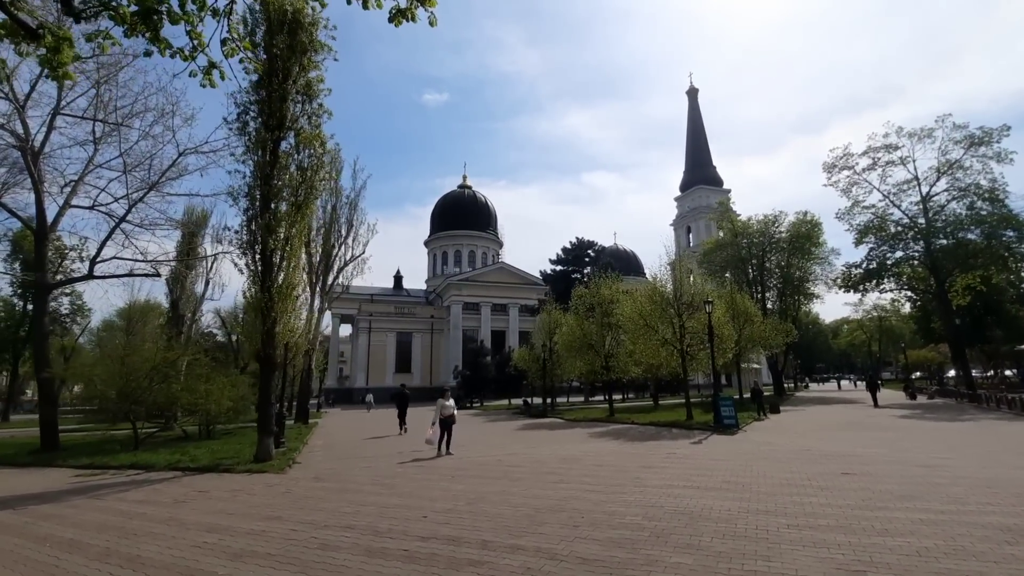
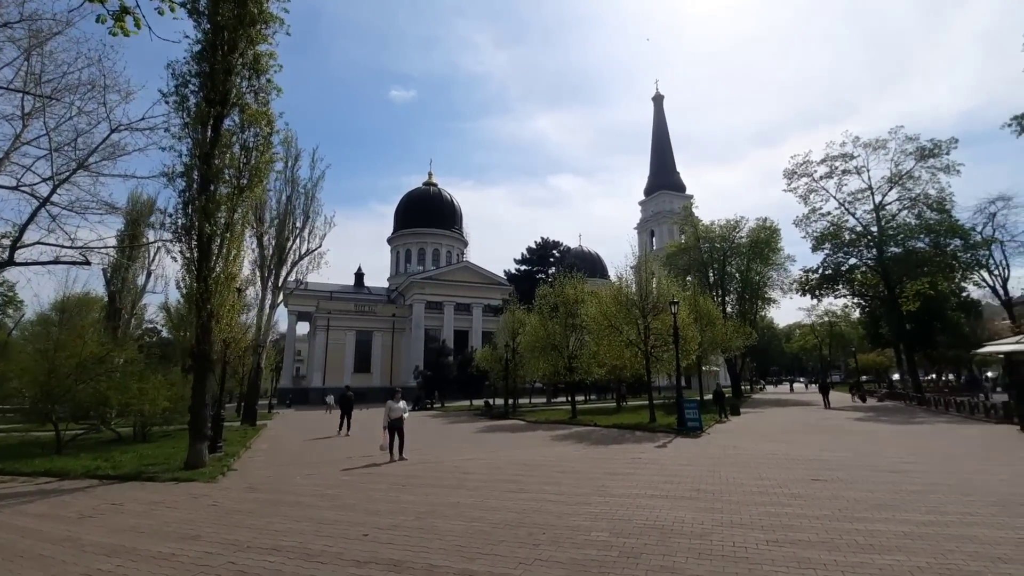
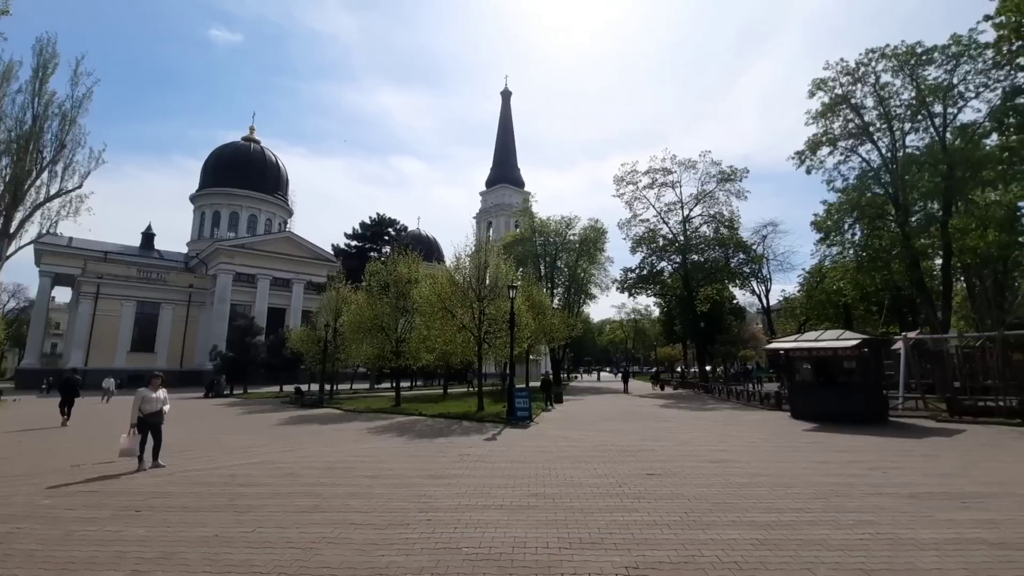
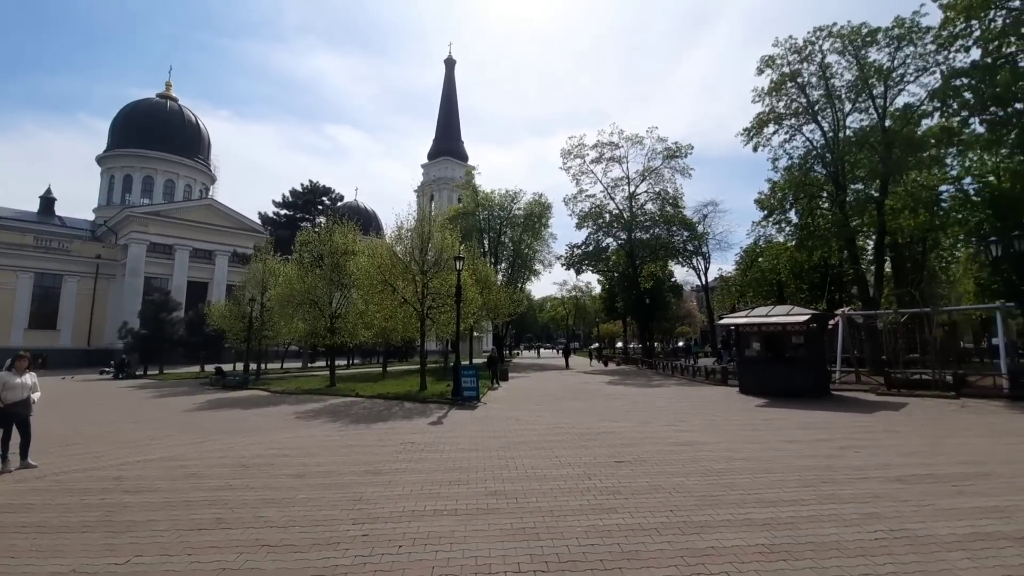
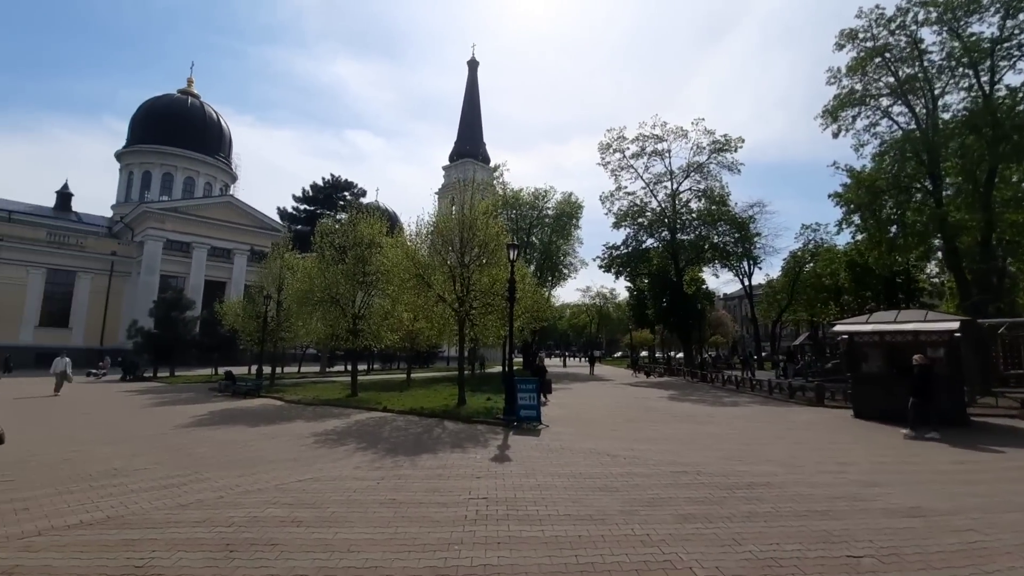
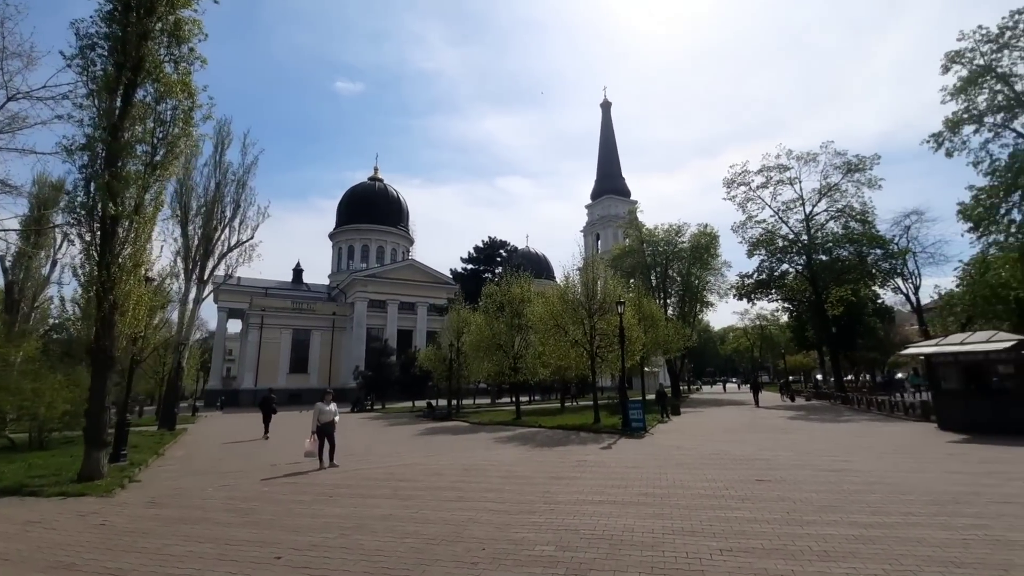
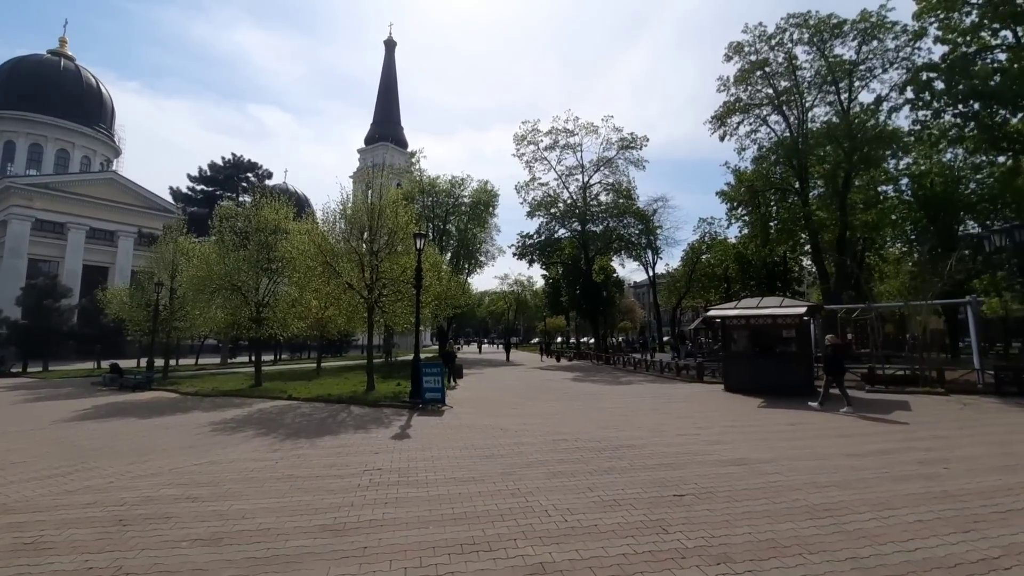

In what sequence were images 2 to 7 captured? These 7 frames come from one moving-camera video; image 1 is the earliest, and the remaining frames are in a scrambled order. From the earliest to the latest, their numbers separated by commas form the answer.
2, 6, 3, 4, 7, 5
